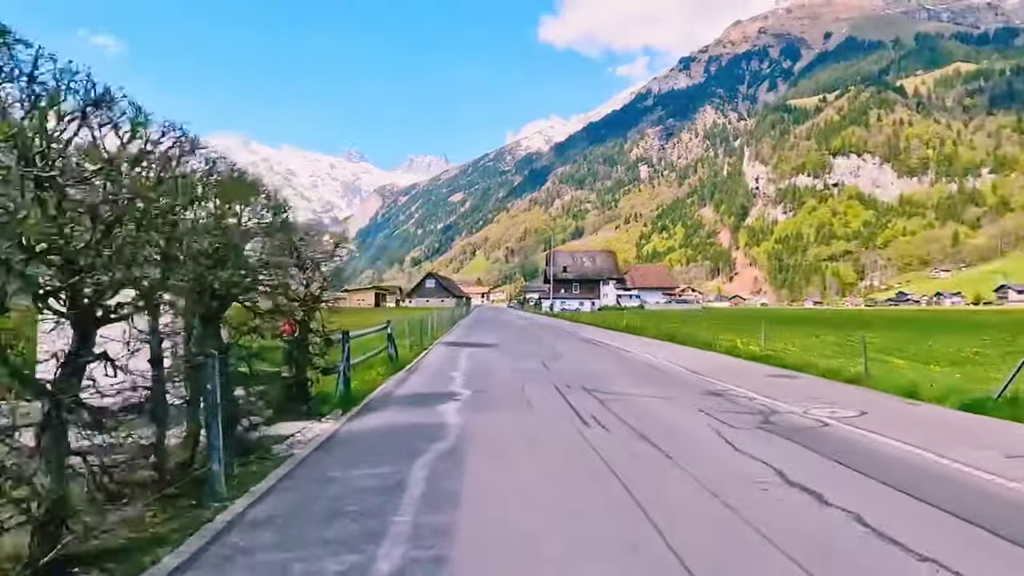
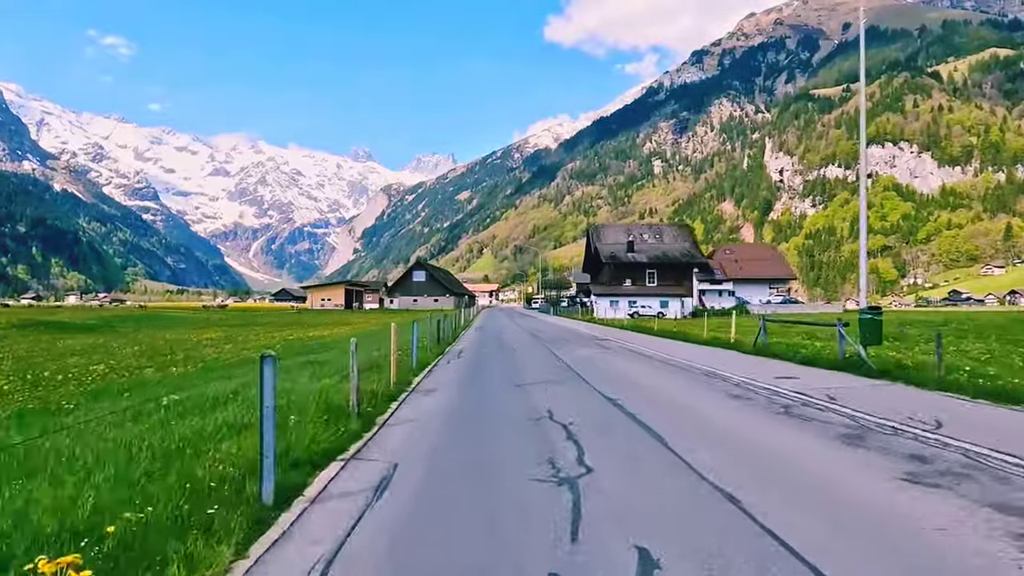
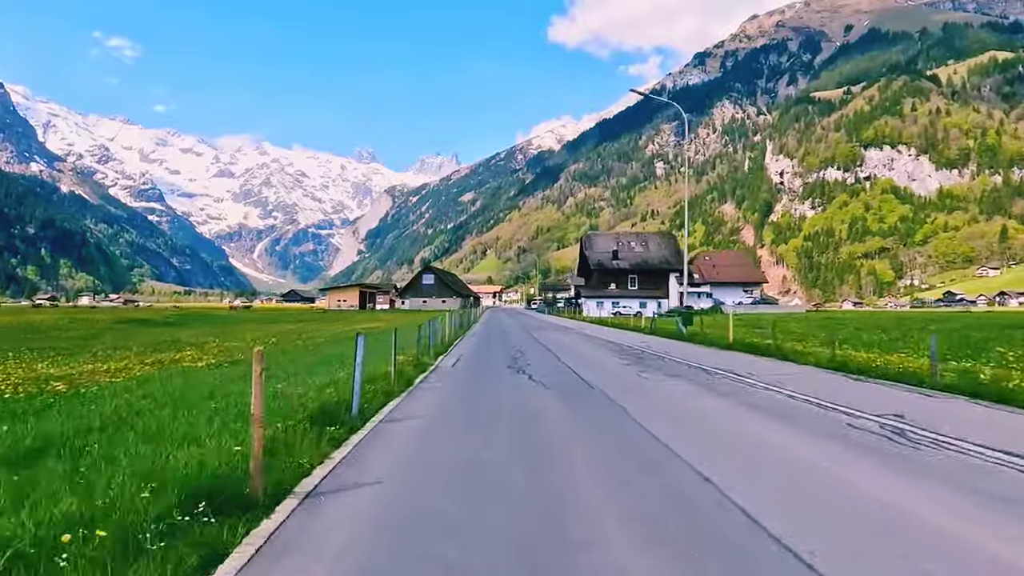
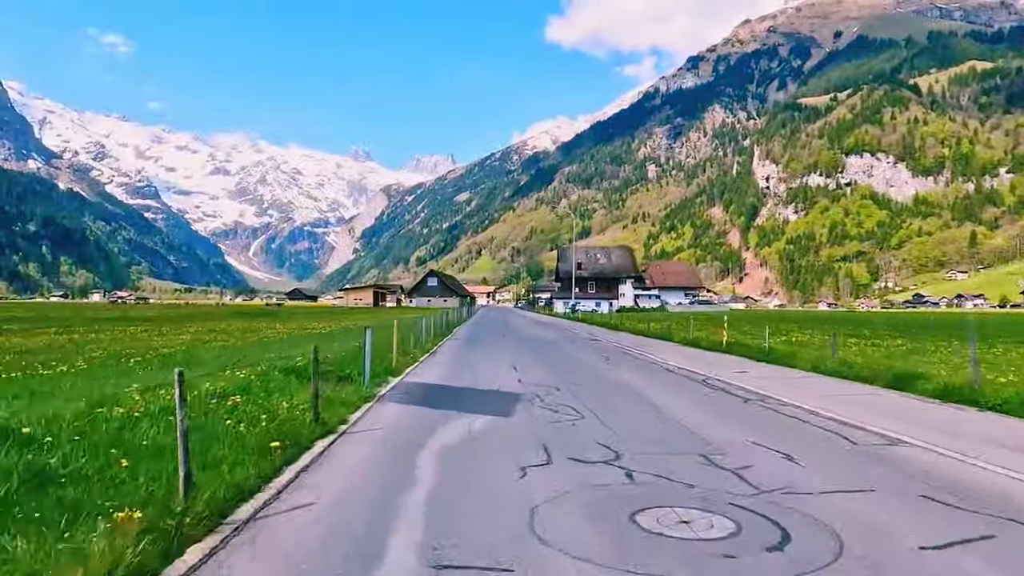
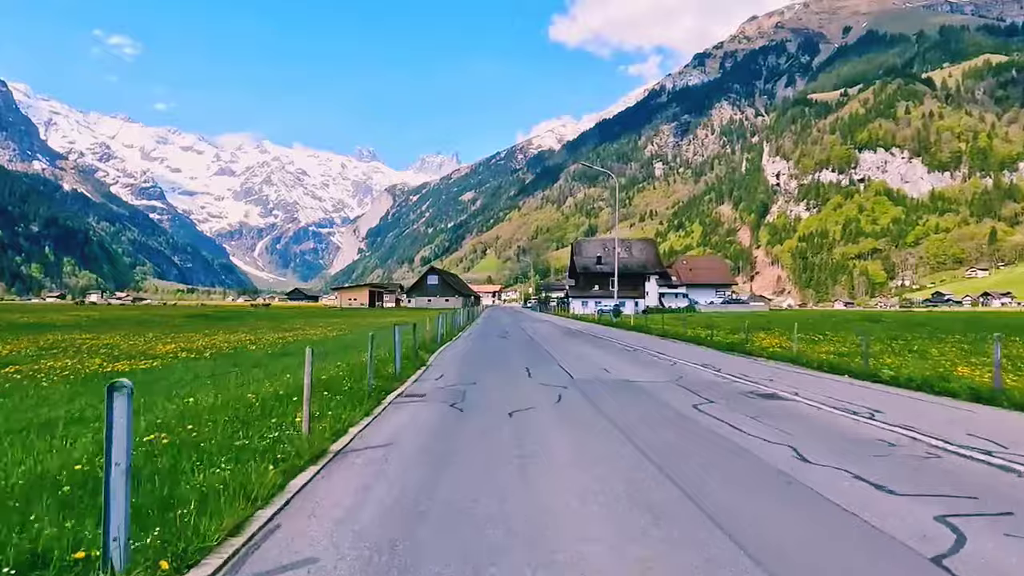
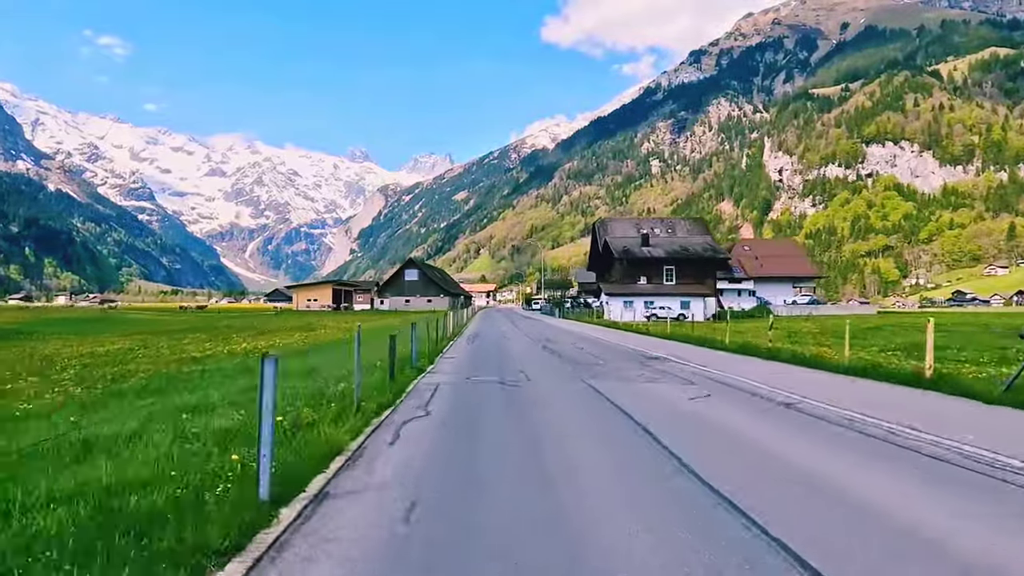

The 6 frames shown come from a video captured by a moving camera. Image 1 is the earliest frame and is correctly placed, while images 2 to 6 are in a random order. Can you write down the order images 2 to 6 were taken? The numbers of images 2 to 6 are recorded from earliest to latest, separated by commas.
4, 5, 3, 2, 6
